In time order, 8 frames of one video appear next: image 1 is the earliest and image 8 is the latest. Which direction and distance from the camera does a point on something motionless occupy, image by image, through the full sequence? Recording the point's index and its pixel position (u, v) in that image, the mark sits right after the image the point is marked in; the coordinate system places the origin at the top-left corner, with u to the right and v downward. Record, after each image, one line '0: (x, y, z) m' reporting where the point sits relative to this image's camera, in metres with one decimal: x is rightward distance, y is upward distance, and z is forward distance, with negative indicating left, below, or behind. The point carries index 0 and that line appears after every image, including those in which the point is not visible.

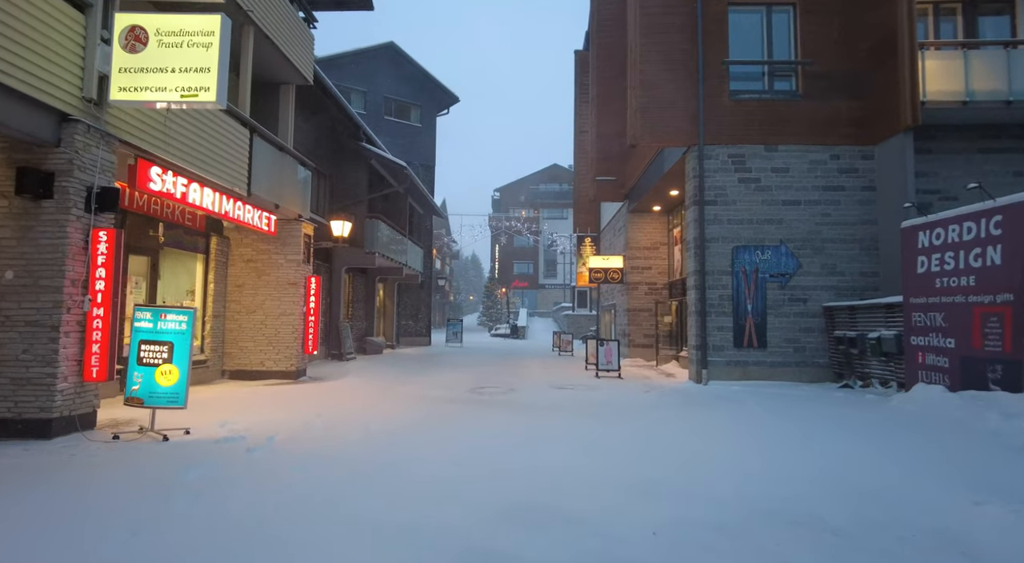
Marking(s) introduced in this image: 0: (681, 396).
0: (+3.1, -2.1, +11.6) m
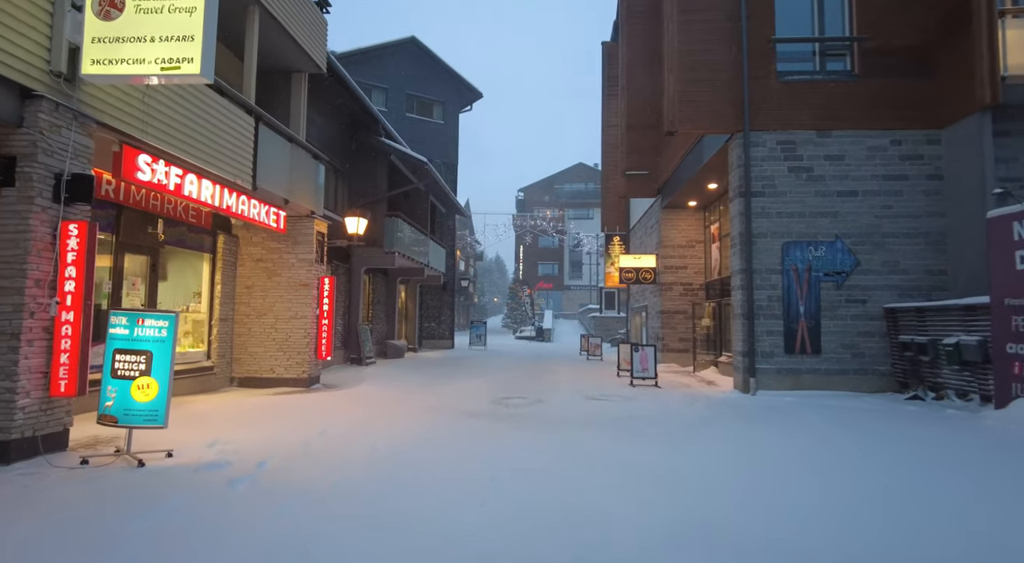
0: (+3.6, -2.1, +10.5) m
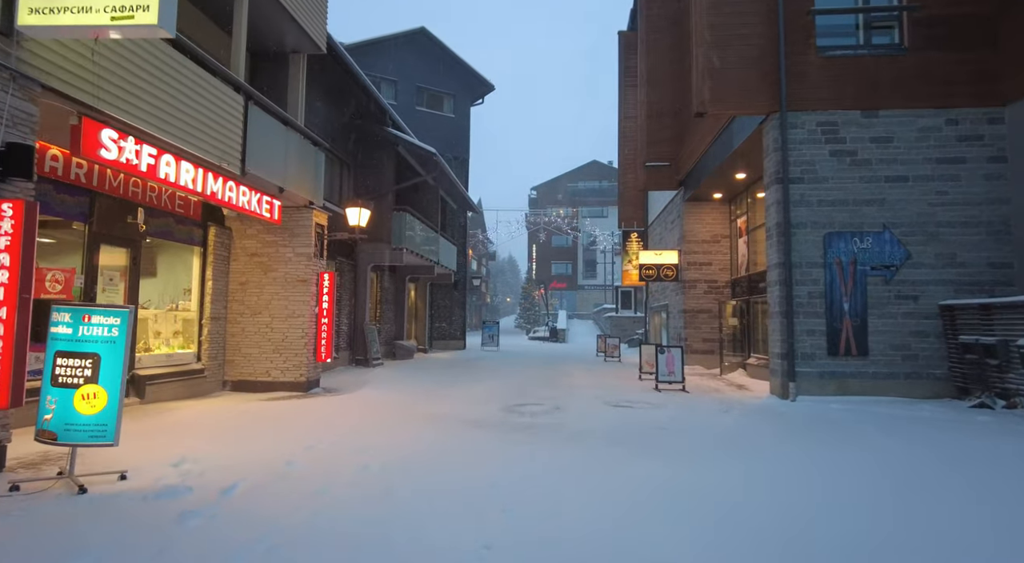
0: (+3.9, -2.0, +9.4) m
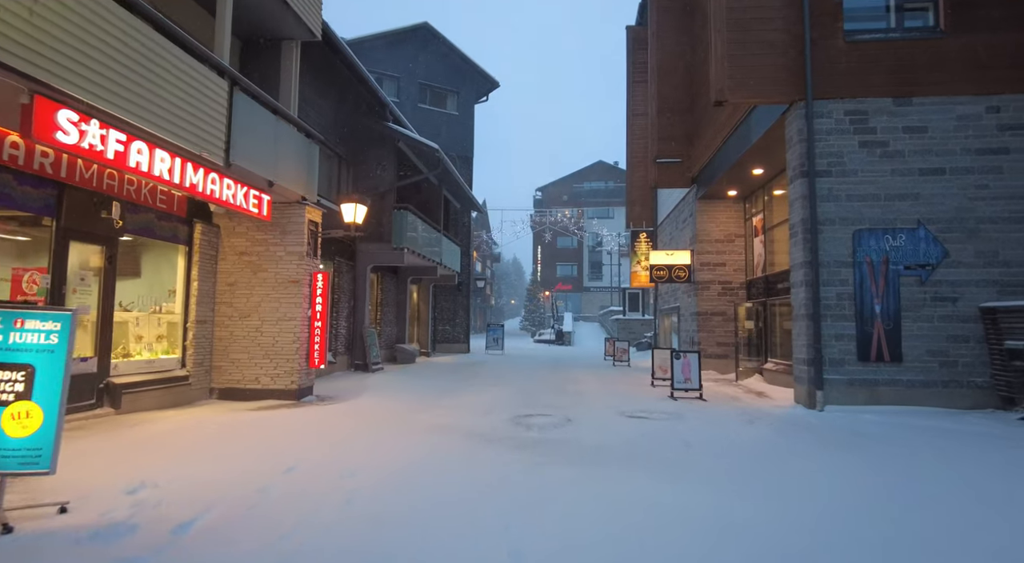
0: (+3.9, -2.0, +8.6) m
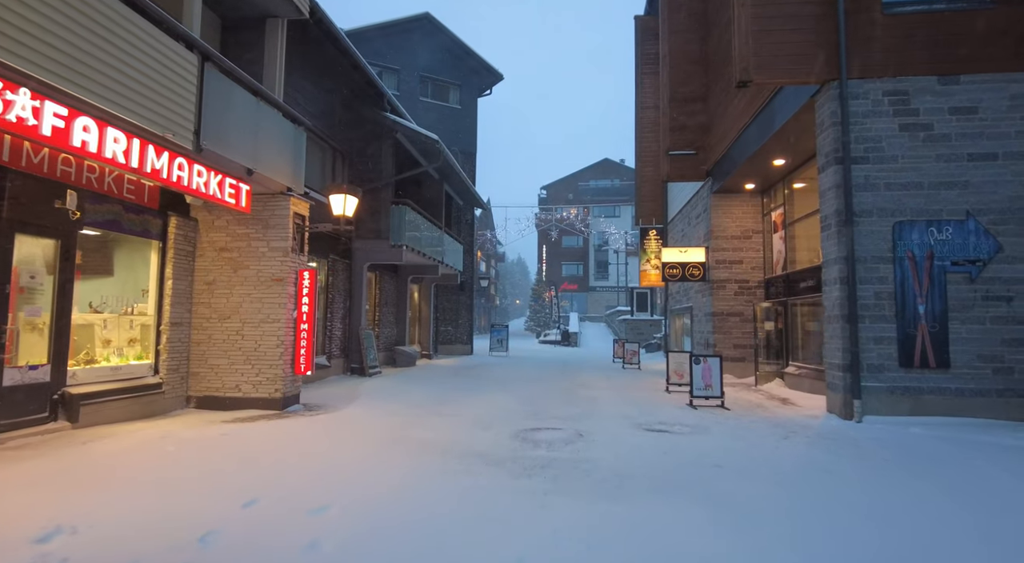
0: (+4.0, -2.0, +7.7) m
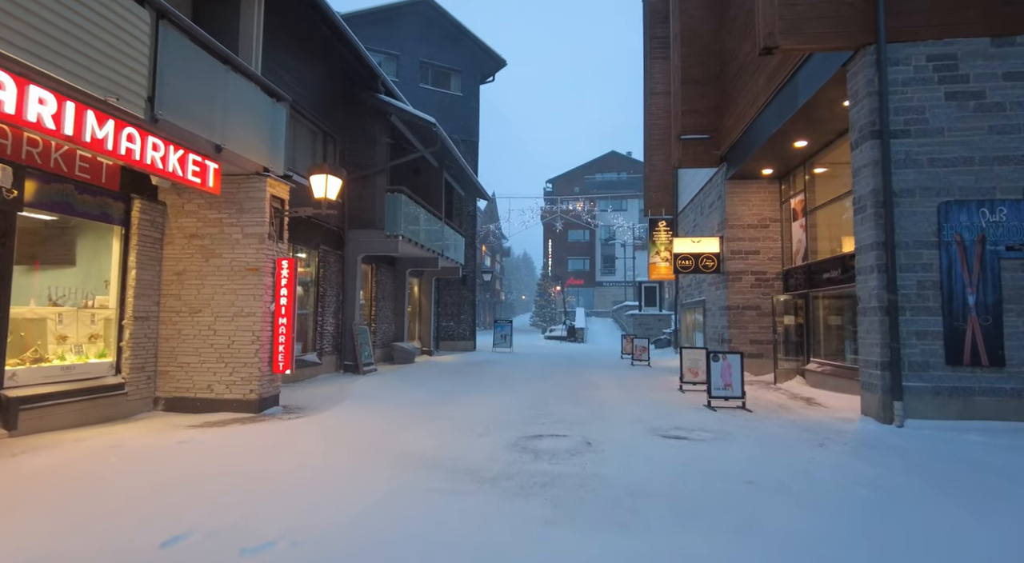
0: (+4.0, -1.8, +6.7) m
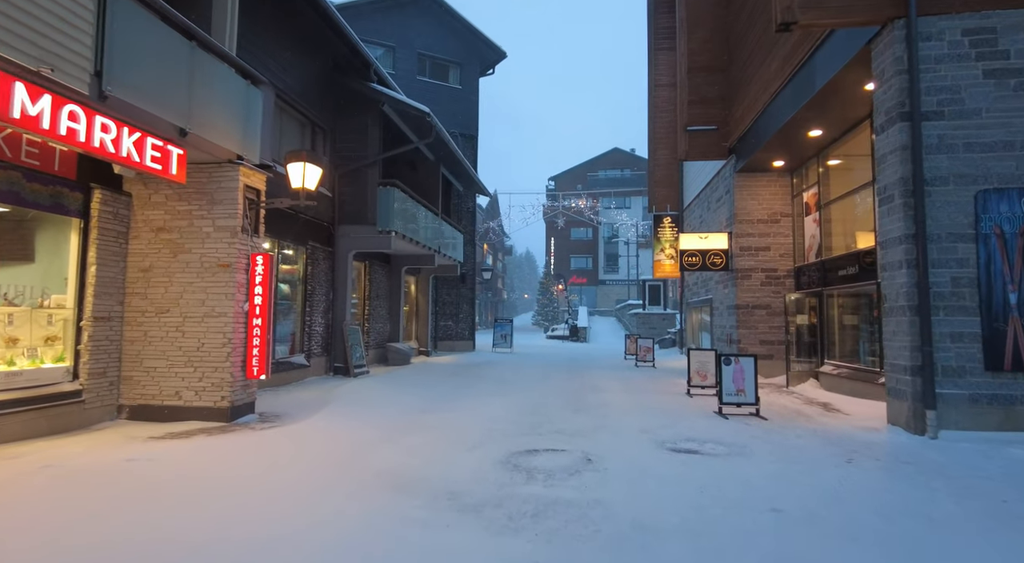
0: (+3.9, -1.8, +6.0) m
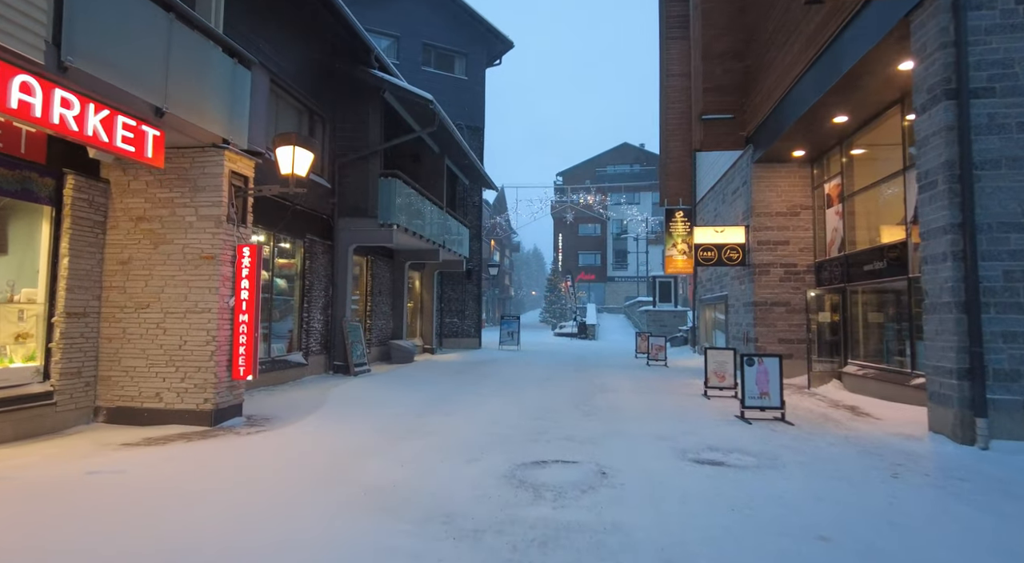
0: (+3.9, -1.8, +5.3) m
